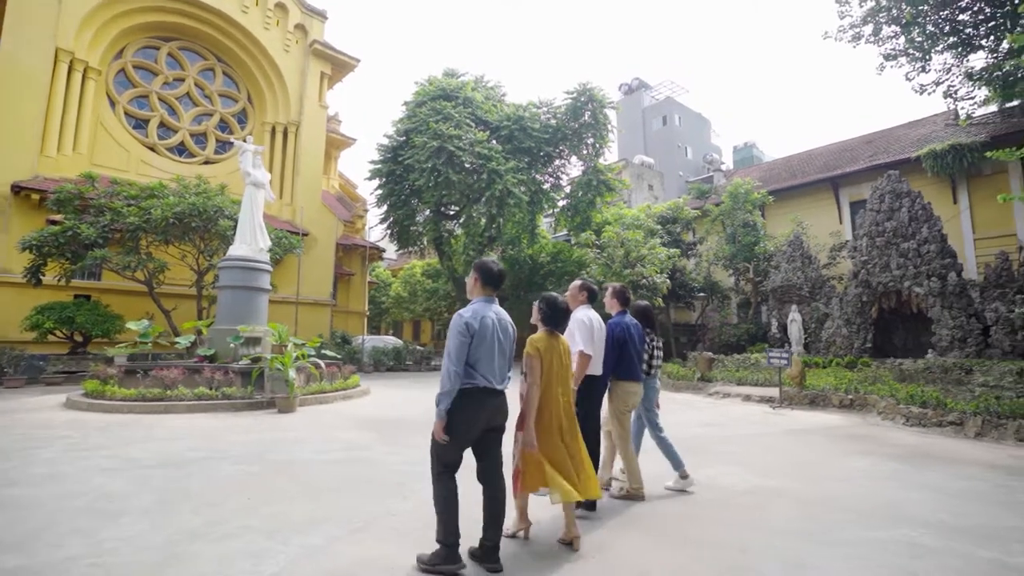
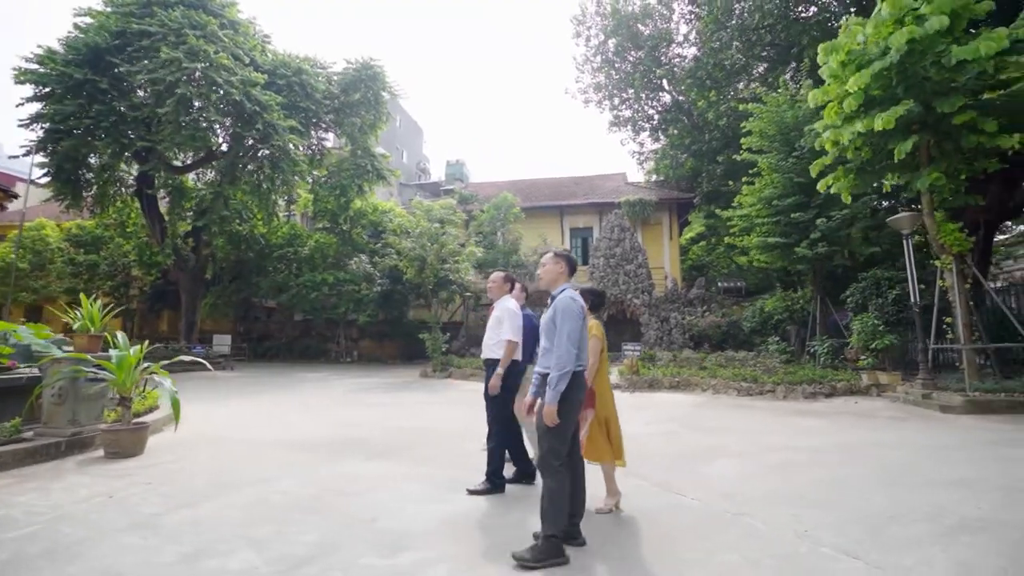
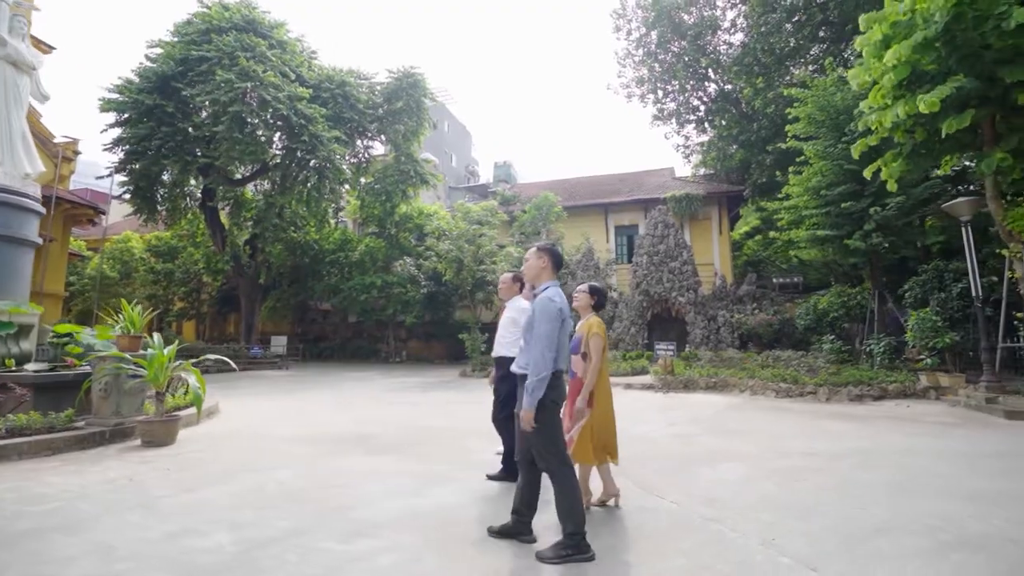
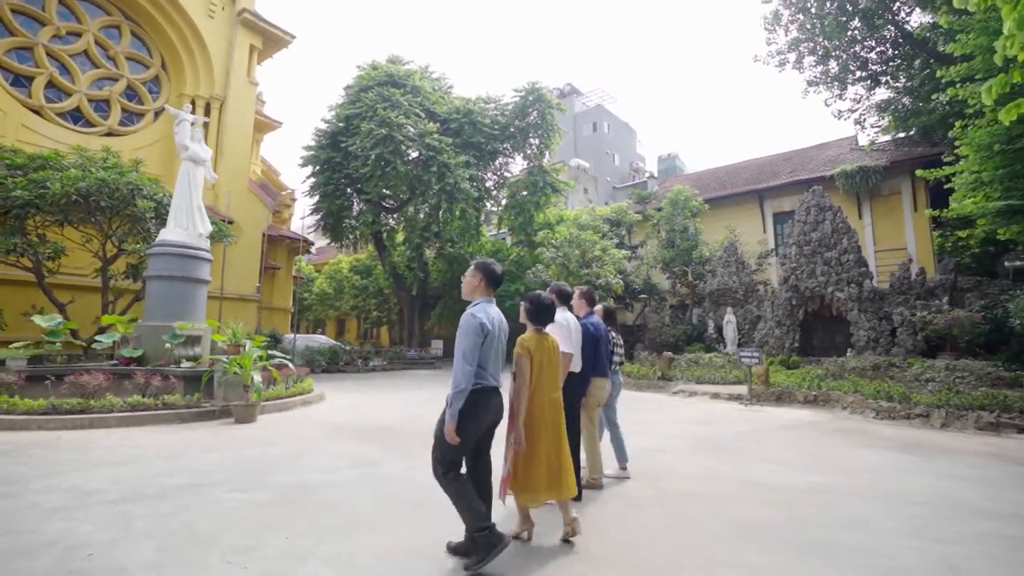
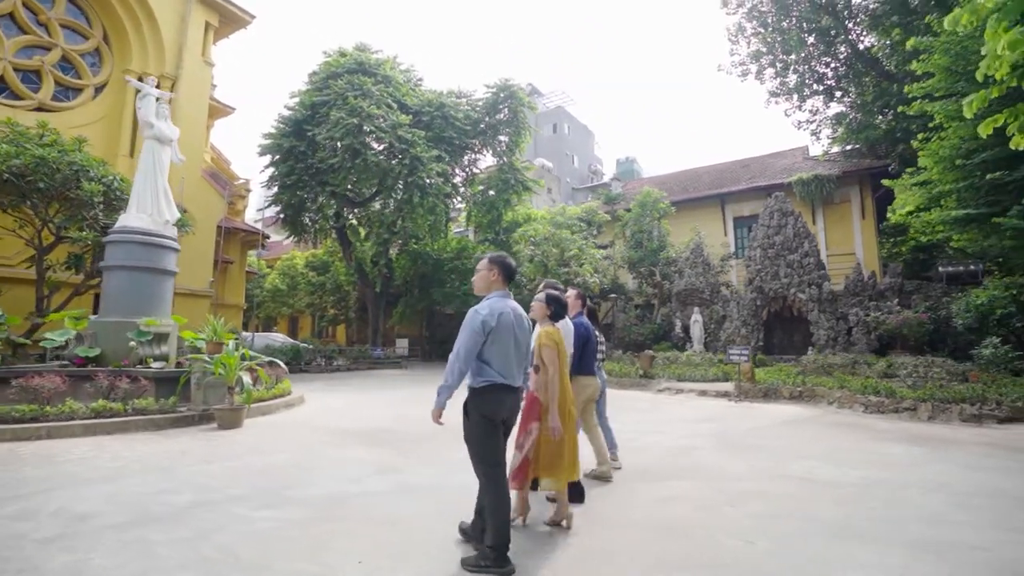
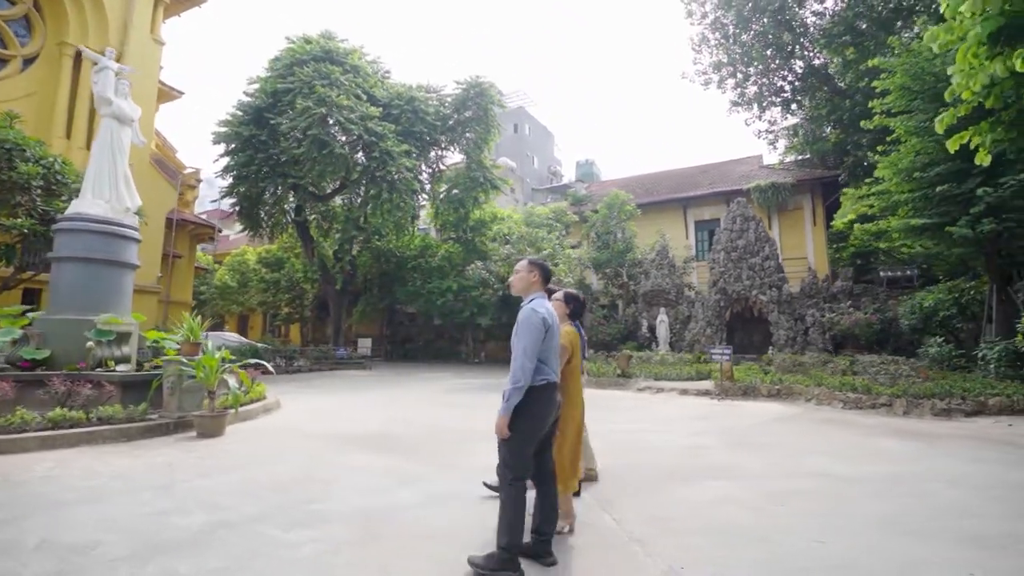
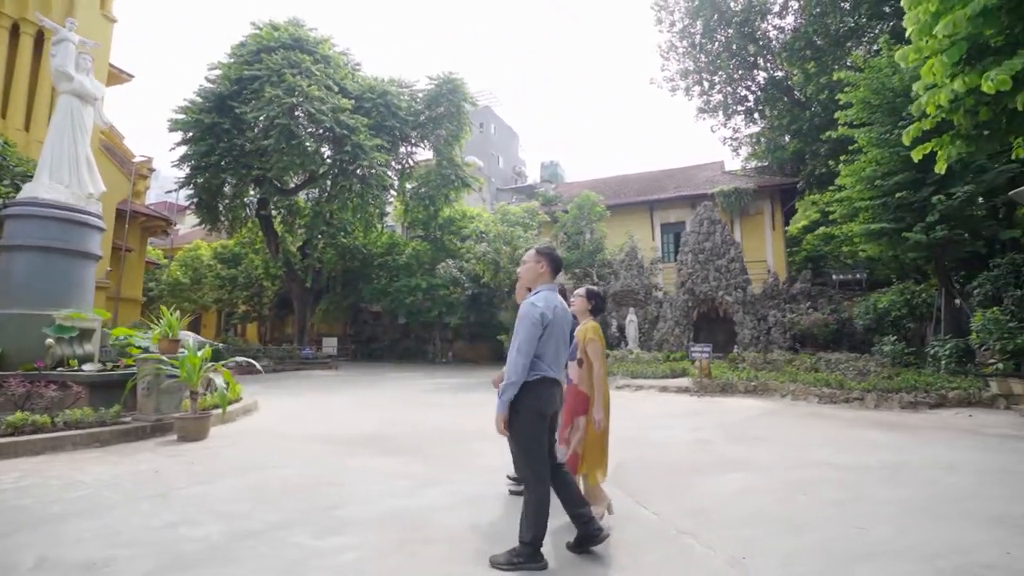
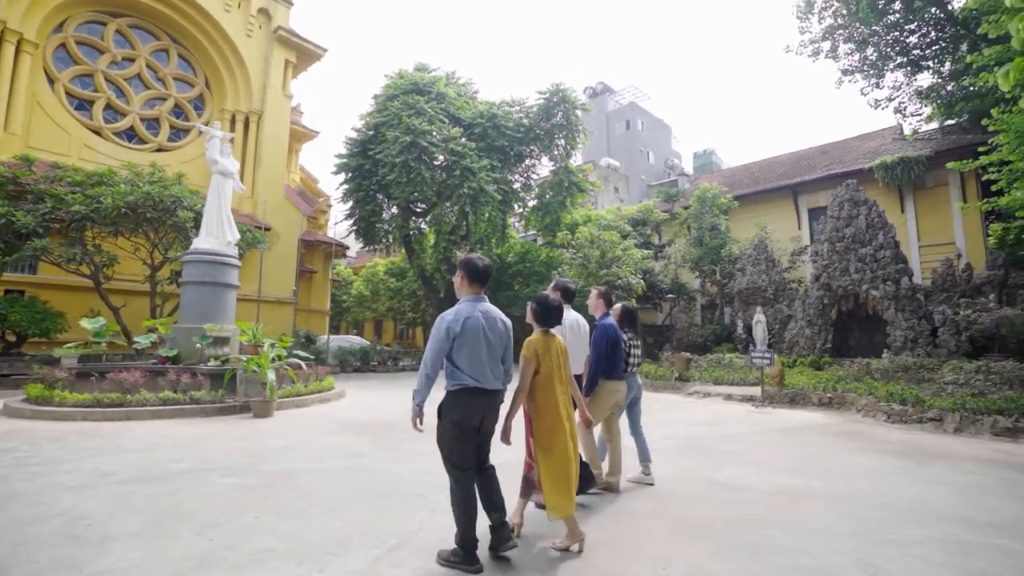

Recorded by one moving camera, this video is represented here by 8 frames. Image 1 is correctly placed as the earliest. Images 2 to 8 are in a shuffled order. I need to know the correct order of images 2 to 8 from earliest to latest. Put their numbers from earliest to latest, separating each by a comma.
8, 4, 5, 6, 7, 3, 2
